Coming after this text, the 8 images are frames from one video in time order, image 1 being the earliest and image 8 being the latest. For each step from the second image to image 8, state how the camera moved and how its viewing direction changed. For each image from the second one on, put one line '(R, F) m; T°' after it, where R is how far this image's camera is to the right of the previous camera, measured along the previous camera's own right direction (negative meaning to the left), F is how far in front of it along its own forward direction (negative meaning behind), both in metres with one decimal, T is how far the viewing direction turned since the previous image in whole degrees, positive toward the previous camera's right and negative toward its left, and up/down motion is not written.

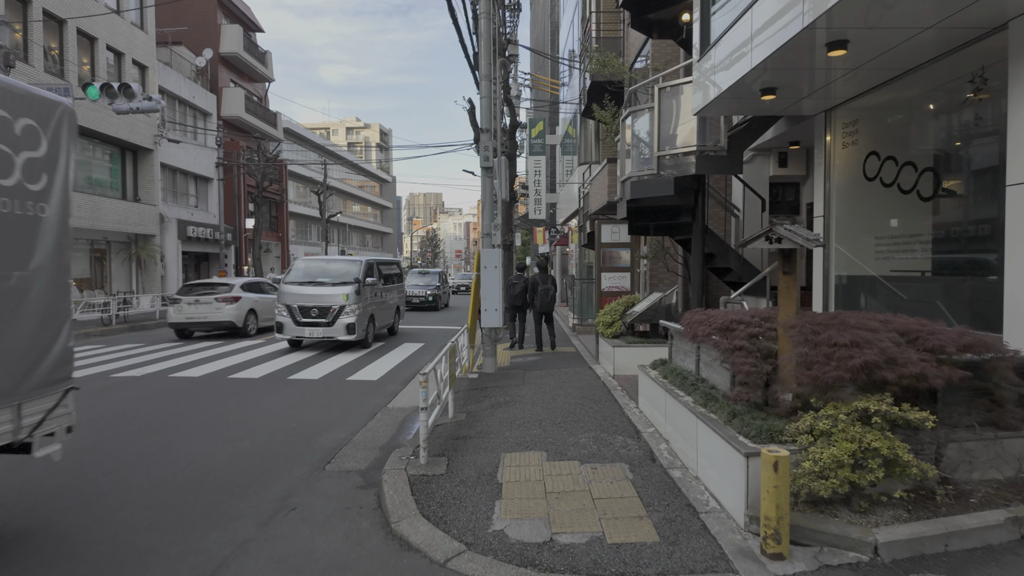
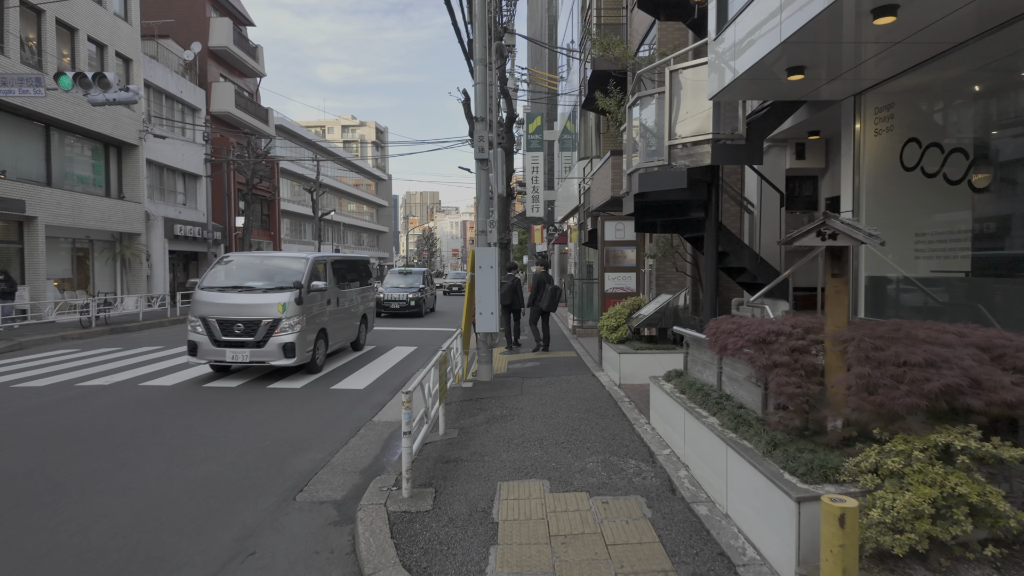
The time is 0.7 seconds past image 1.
(0.0, +0.7) m; 0°
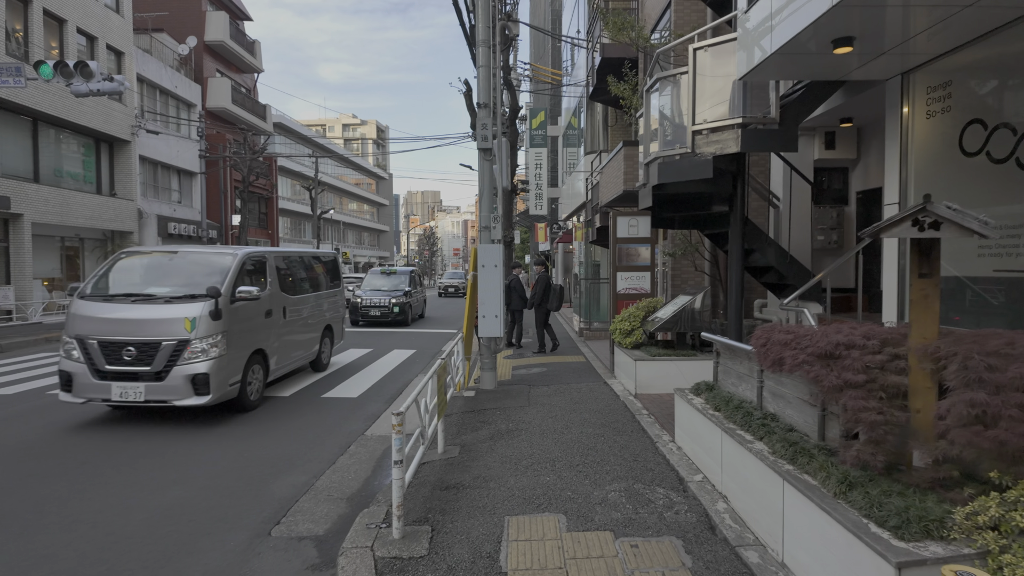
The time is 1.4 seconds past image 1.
(-0.1, +0.7) m; 0°
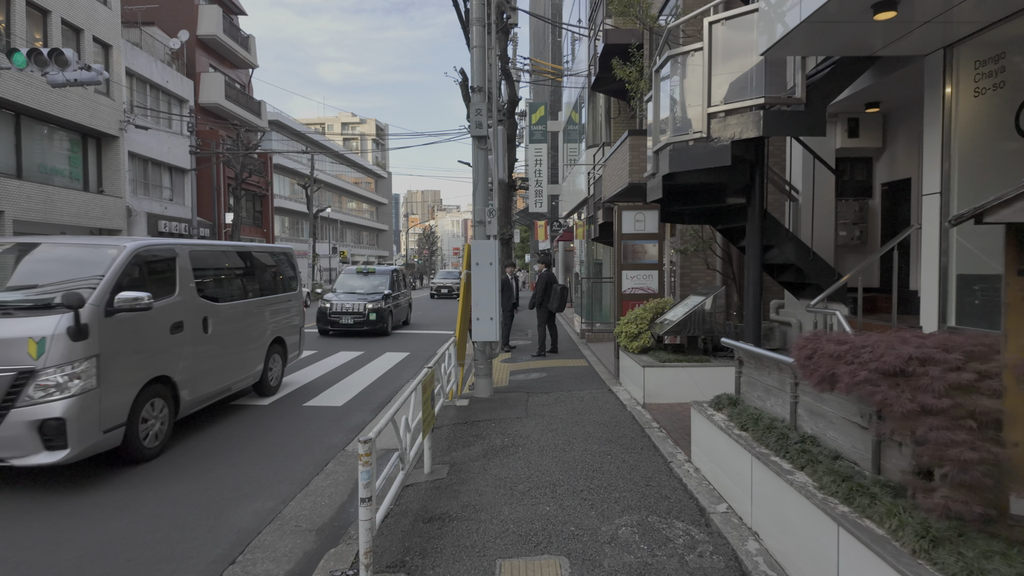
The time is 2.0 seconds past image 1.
(0.0, +0.7) m; 0°
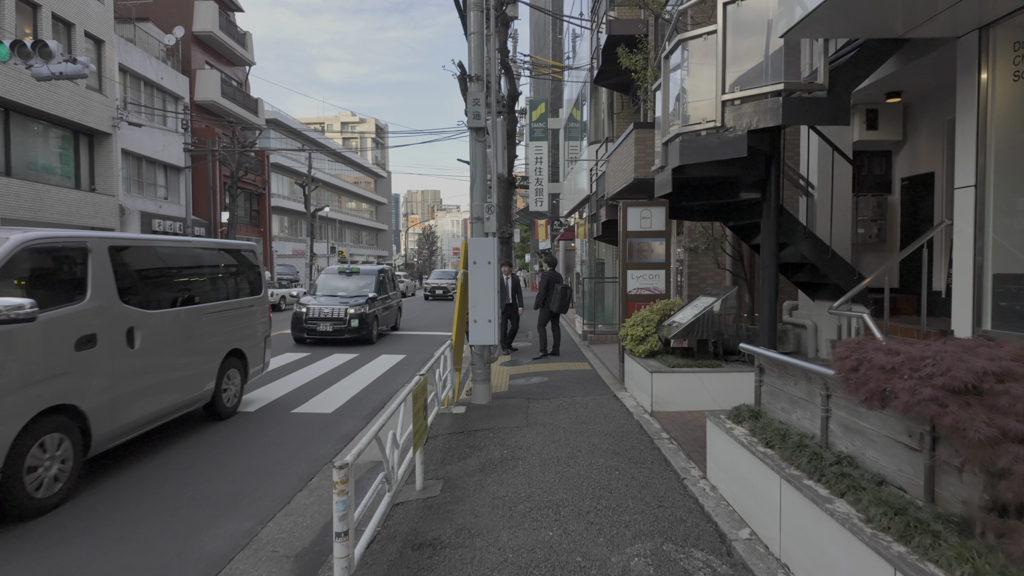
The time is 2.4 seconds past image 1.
(0.0, +0.4) m; 0°
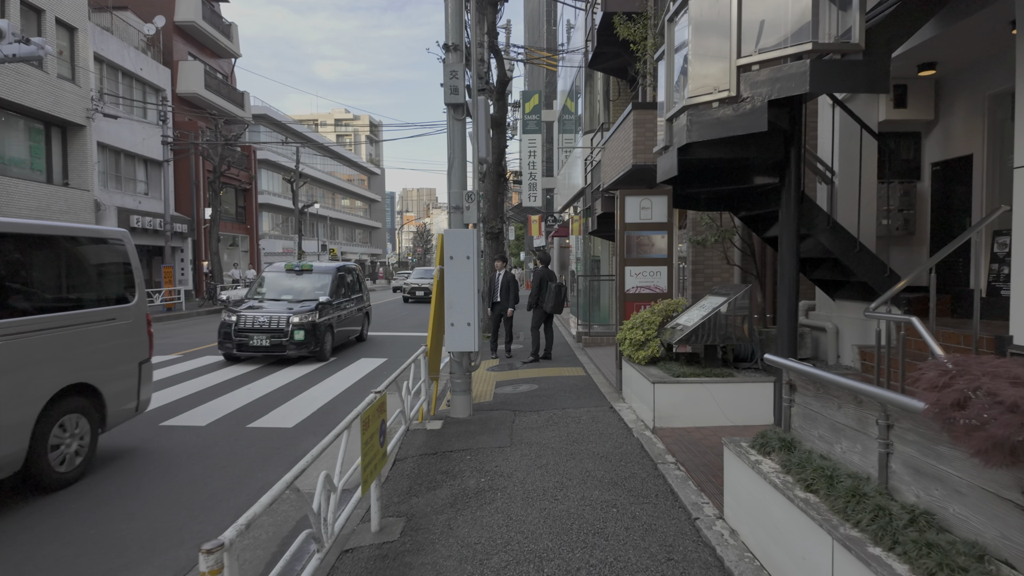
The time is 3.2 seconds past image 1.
(+0.1, +0.8) m; 0°
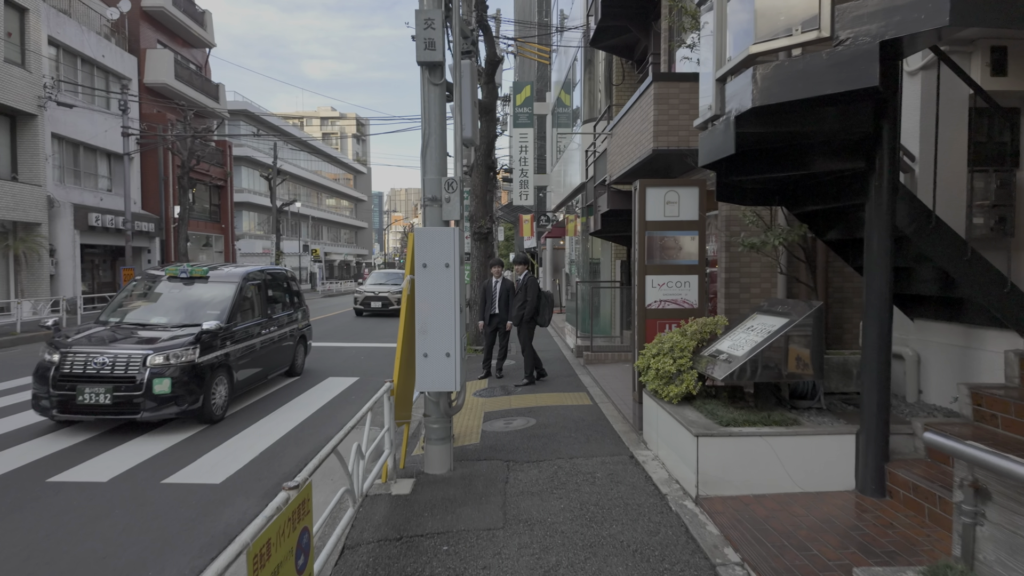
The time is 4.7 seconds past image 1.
(0.0, +1.5) m; +1°
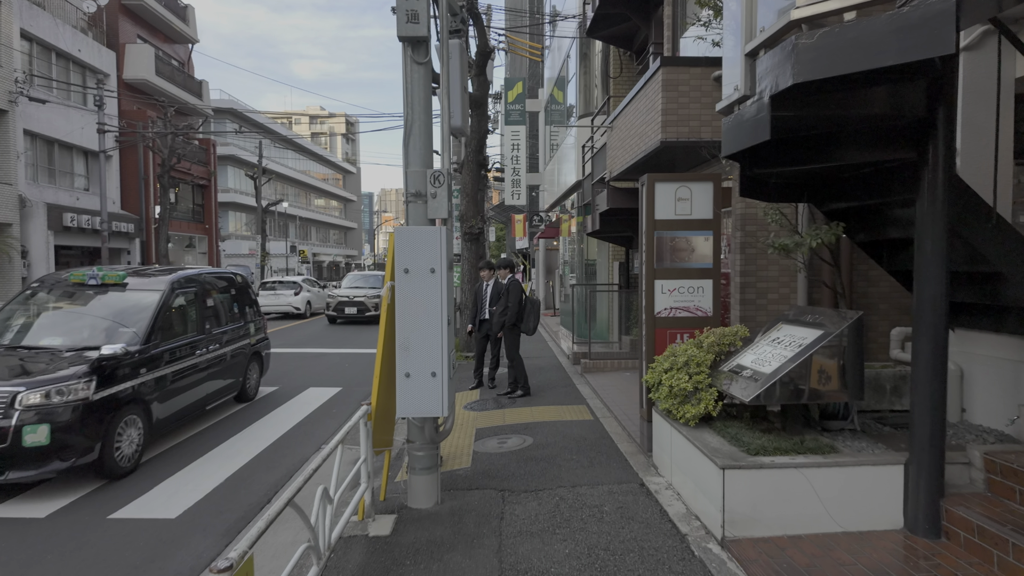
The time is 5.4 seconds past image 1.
(0.0, +0.6) m; +1°
